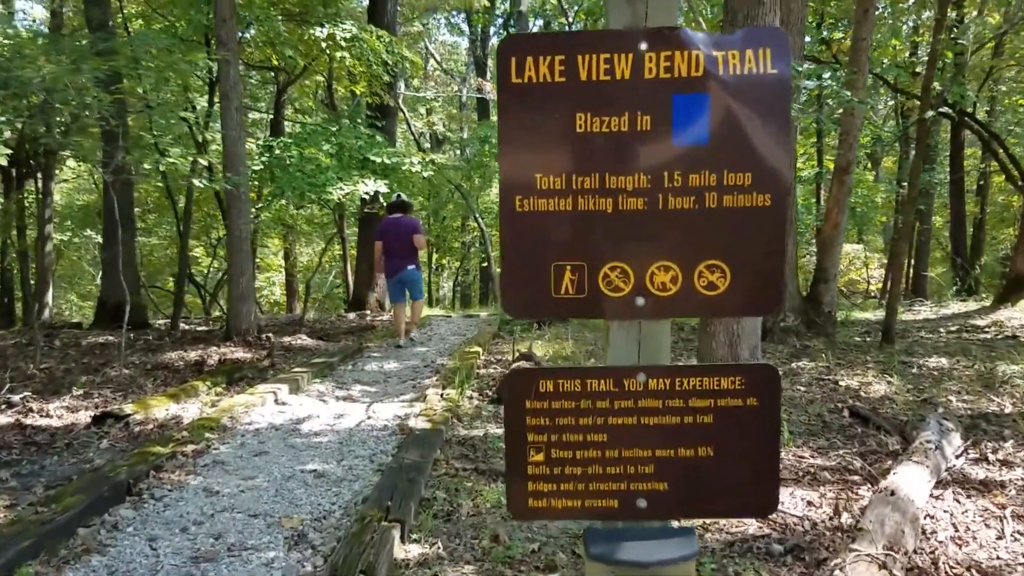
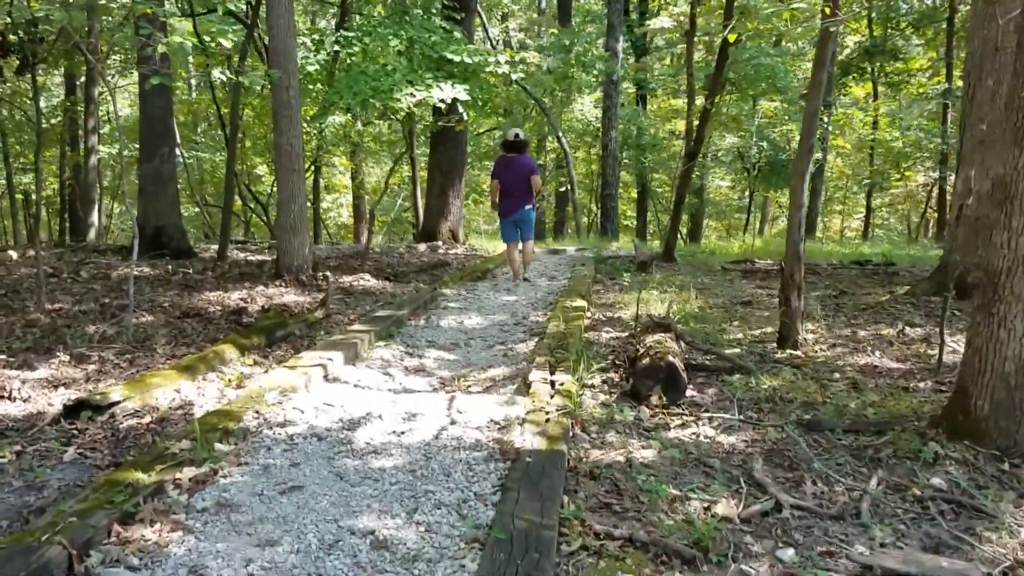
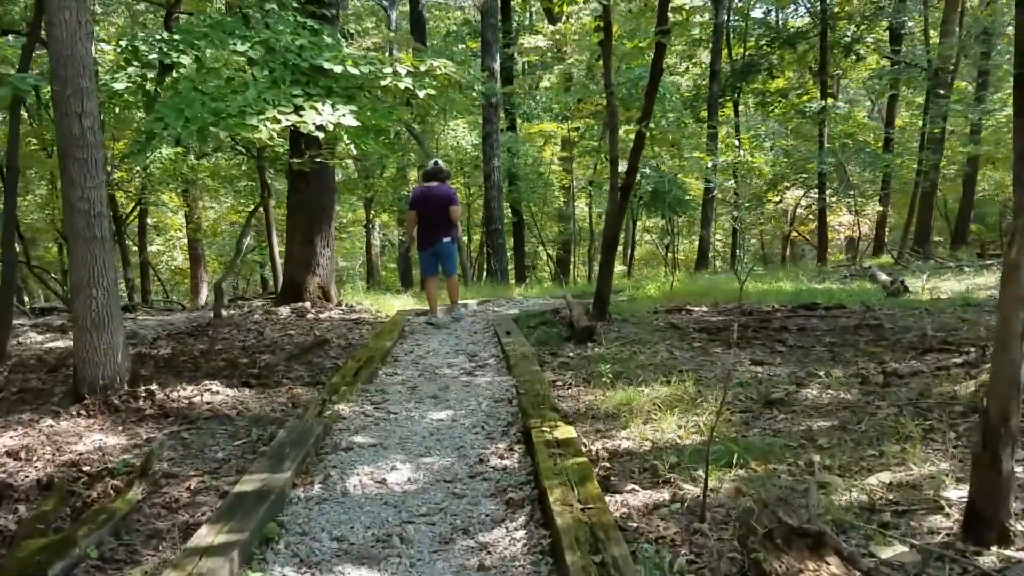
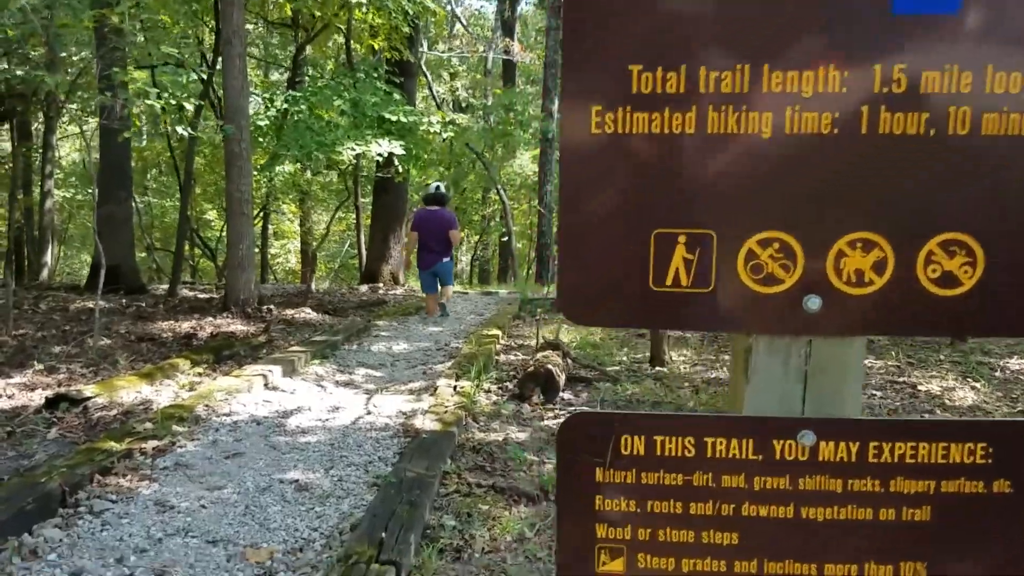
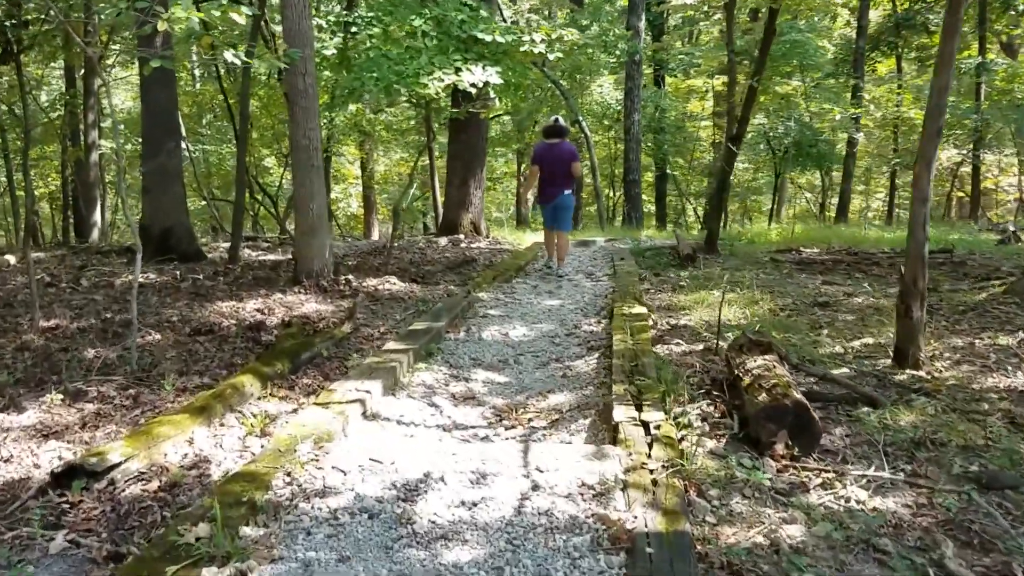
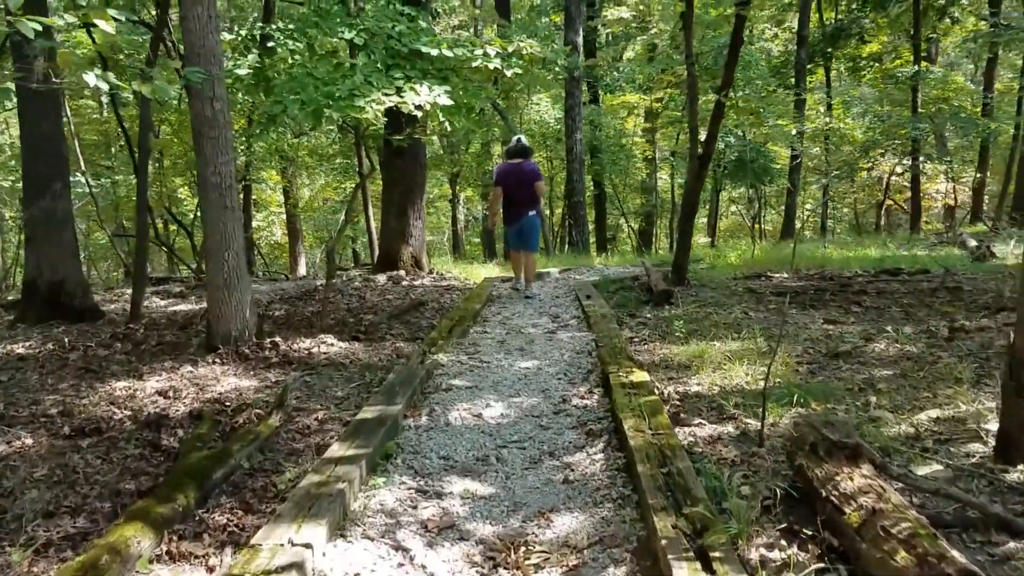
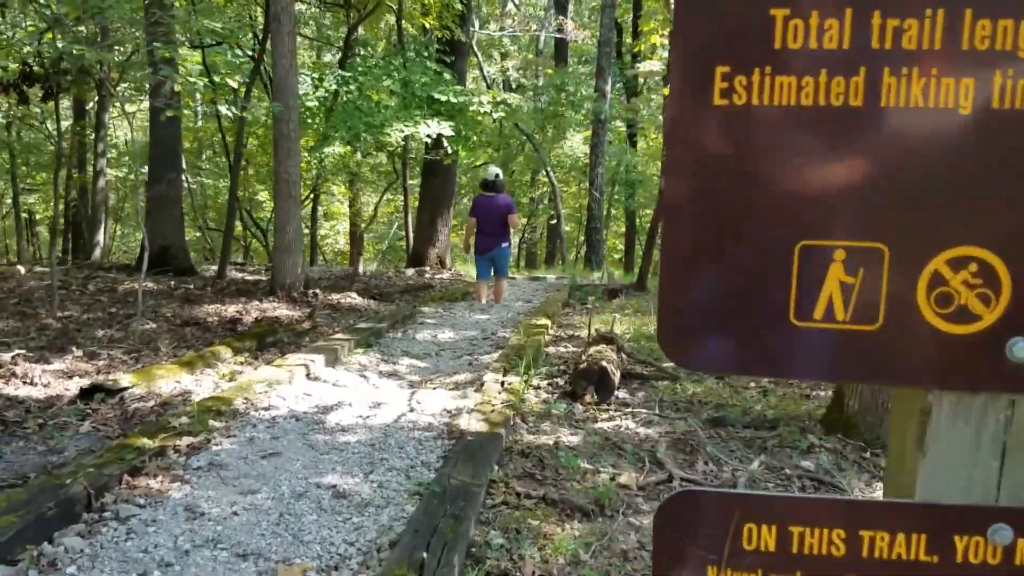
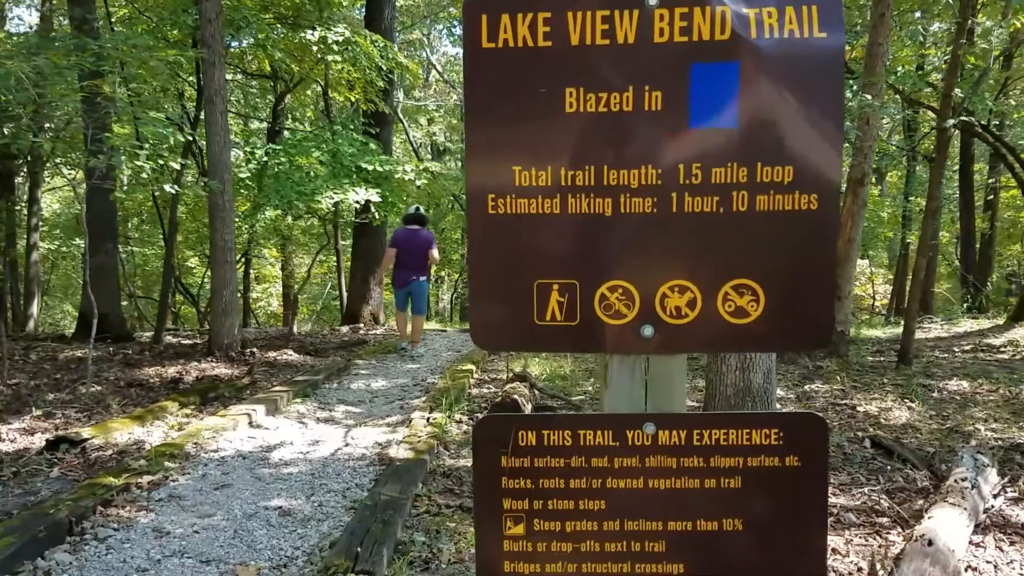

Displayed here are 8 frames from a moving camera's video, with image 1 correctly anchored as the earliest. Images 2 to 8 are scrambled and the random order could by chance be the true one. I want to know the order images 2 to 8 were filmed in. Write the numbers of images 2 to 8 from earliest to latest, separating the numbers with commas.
8, 4, 7, 2, 5, 6, 3
